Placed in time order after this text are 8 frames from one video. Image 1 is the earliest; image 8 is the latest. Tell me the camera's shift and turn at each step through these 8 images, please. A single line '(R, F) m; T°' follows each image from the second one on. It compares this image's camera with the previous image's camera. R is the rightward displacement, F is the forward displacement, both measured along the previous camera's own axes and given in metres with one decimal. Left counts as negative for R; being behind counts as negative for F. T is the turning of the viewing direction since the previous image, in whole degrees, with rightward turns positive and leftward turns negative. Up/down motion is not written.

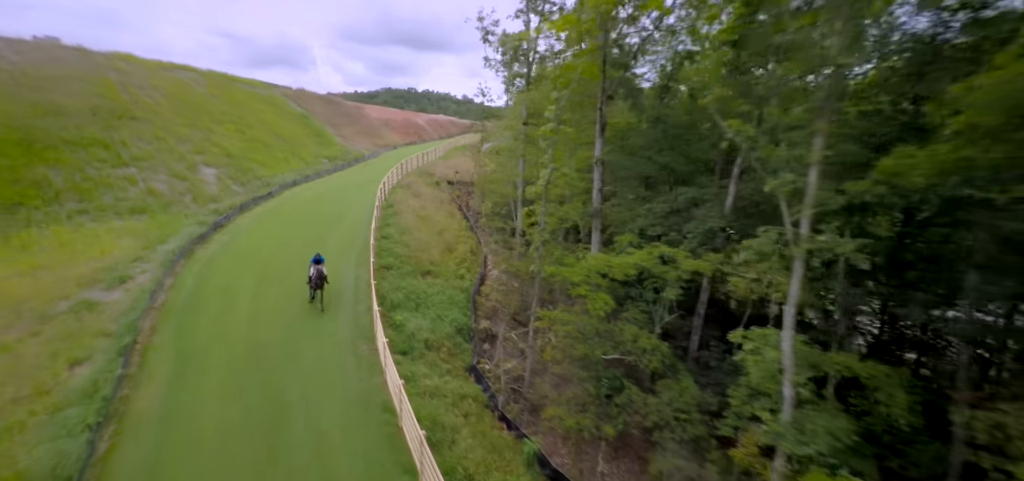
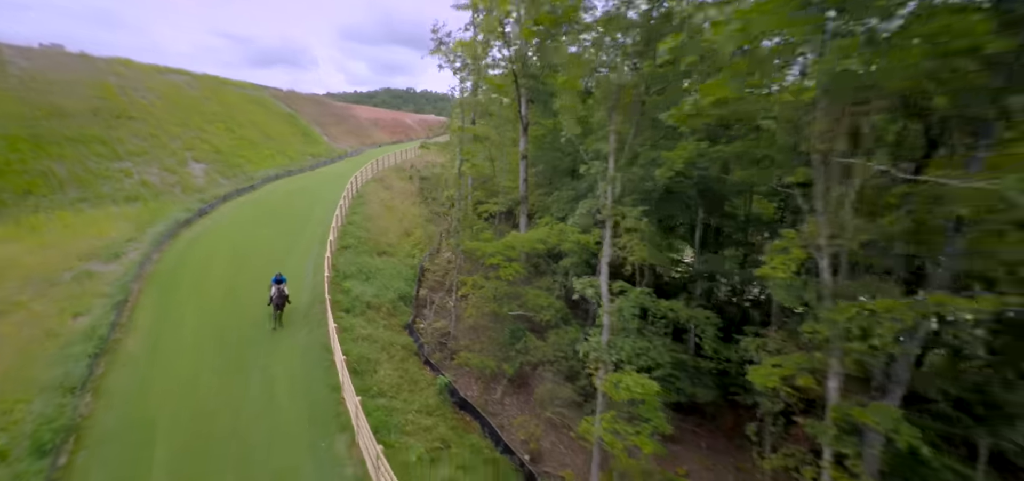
(+2.4, -2.6) m; 0°
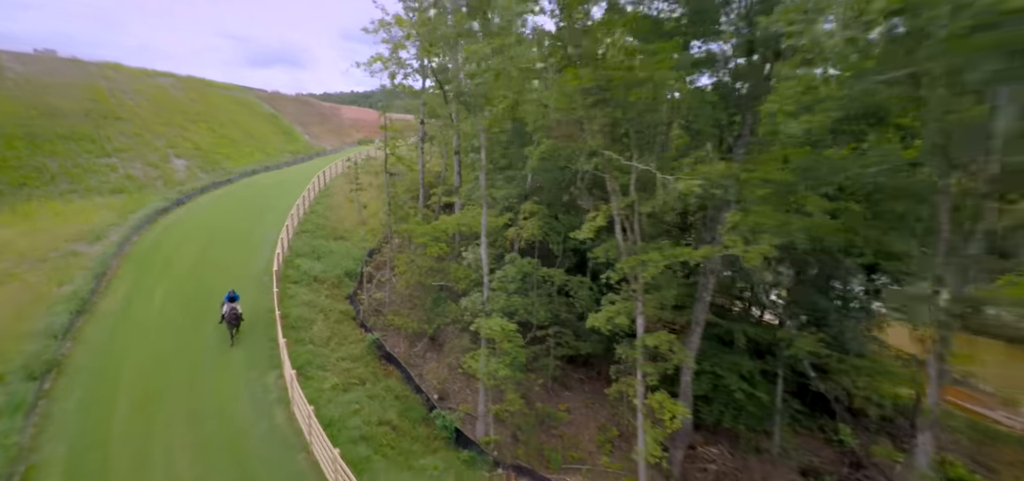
(+2.7, -2.5) m; 0°
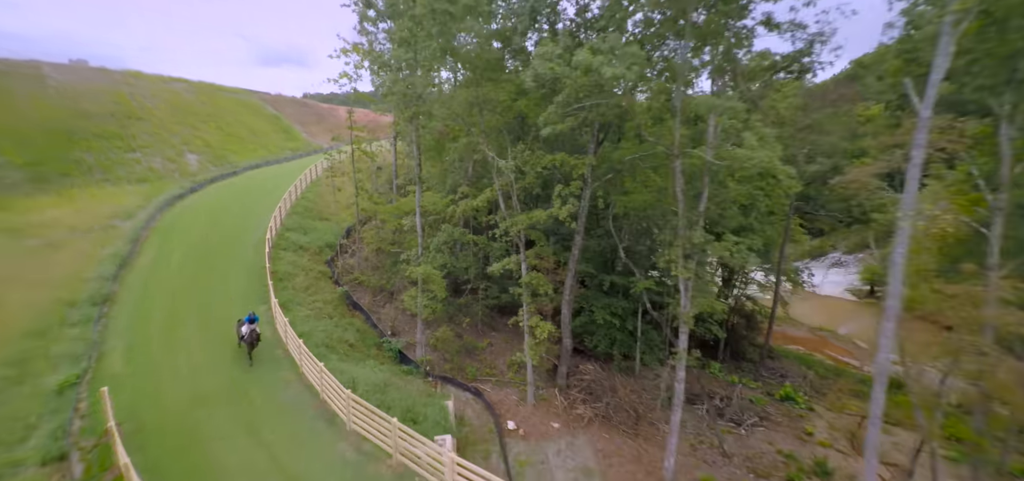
(+2.8, -4.3) m; 0°
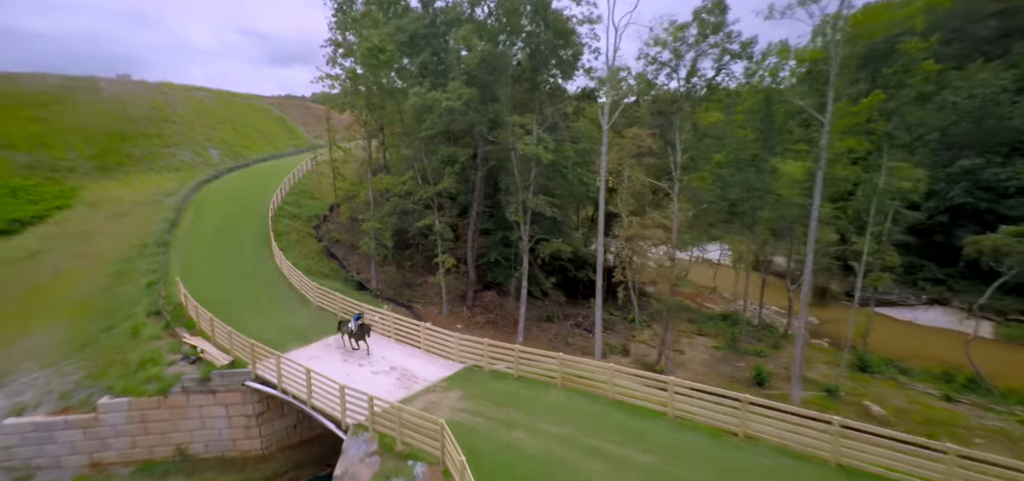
(+4.4, -7.7) m; -1°
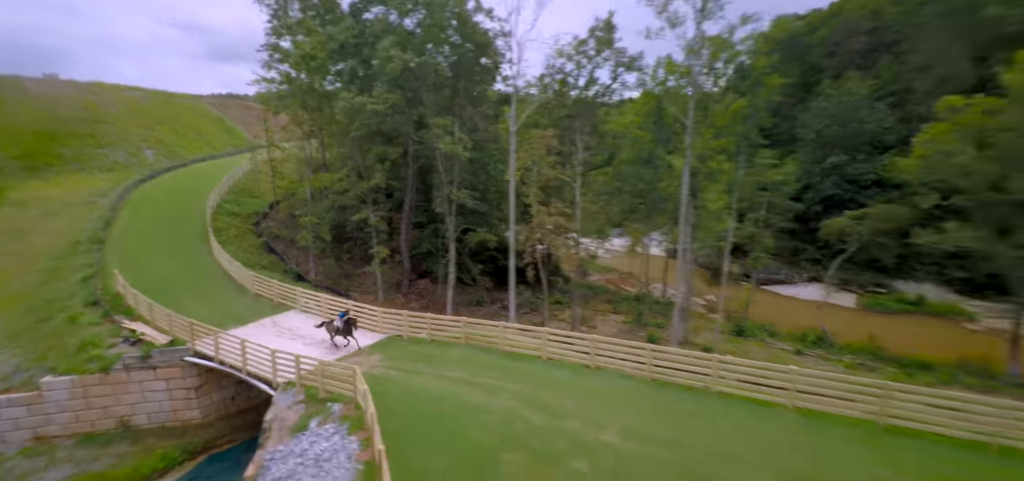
(+1.6, -2.4) m; +5°
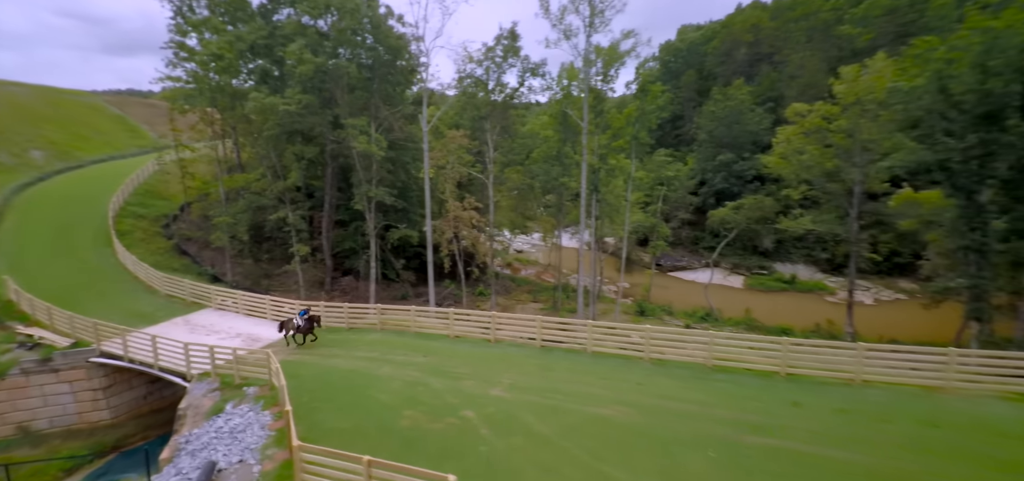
(+1.0, -1.6) m; +8°
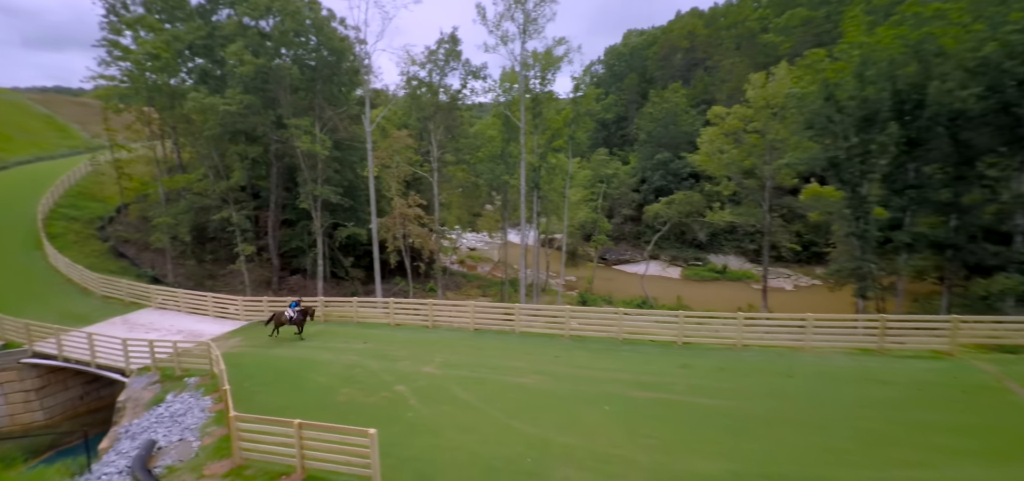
(+0.9, -1.2) m; +5°
